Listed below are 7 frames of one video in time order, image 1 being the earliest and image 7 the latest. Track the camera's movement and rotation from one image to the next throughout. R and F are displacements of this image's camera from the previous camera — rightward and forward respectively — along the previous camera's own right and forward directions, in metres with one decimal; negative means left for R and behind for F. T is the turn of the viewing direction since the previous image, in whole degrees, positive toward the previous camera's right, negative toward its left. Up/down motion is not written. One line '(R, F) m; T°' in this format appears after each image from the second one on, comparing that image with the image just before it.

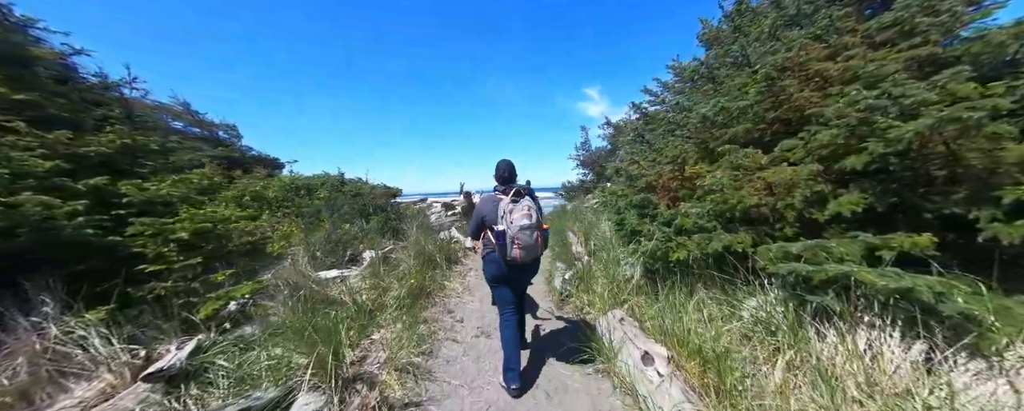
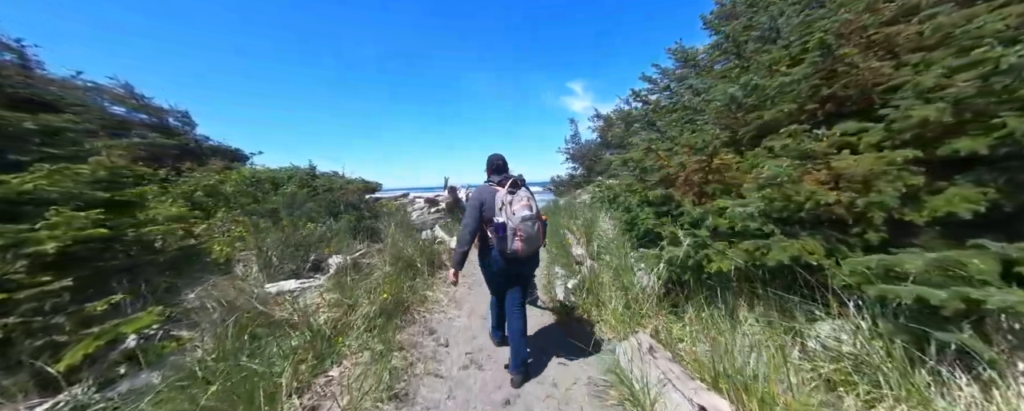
(-0.1, +0.7) m; +3°
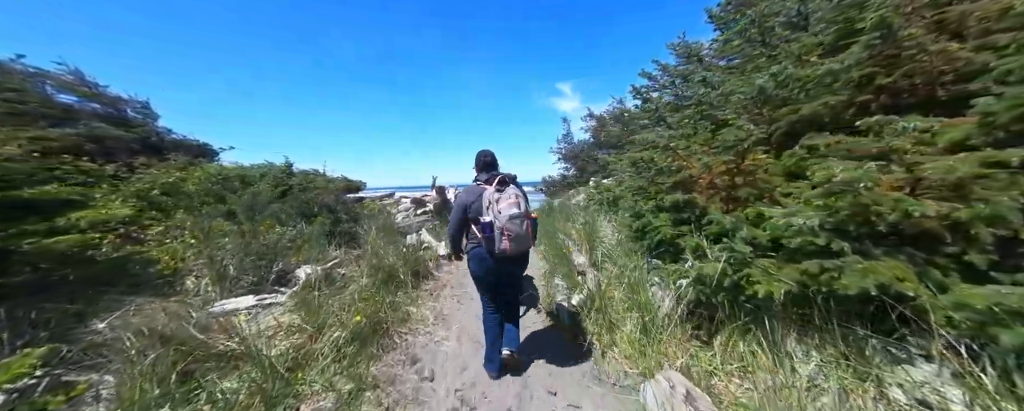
(-0.1, +0.5) m; +2°
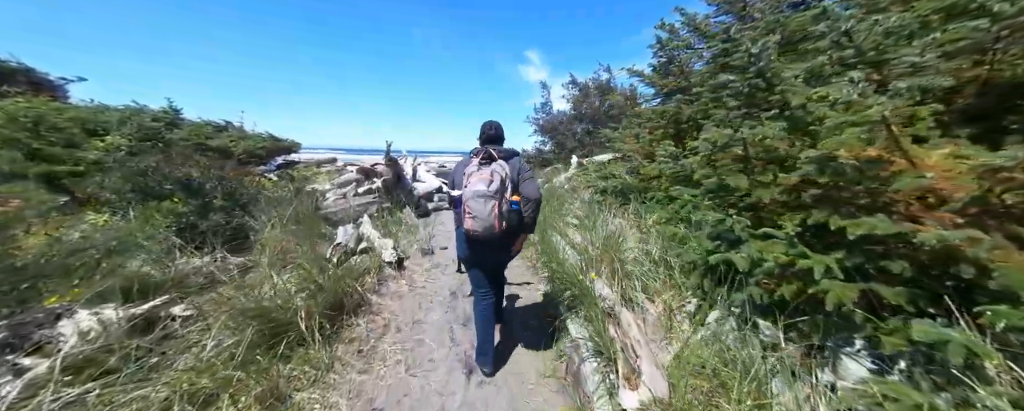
(-0.3, +1.9) m; +7°
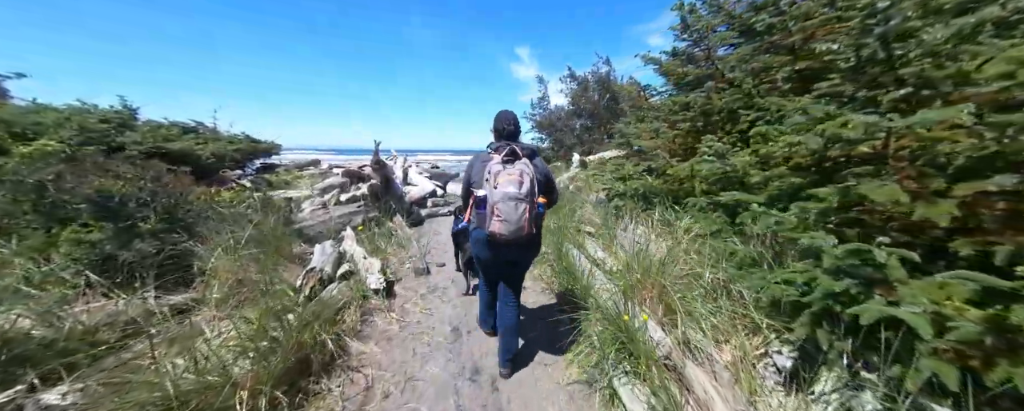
(-0.2, +0.8) m; +1°
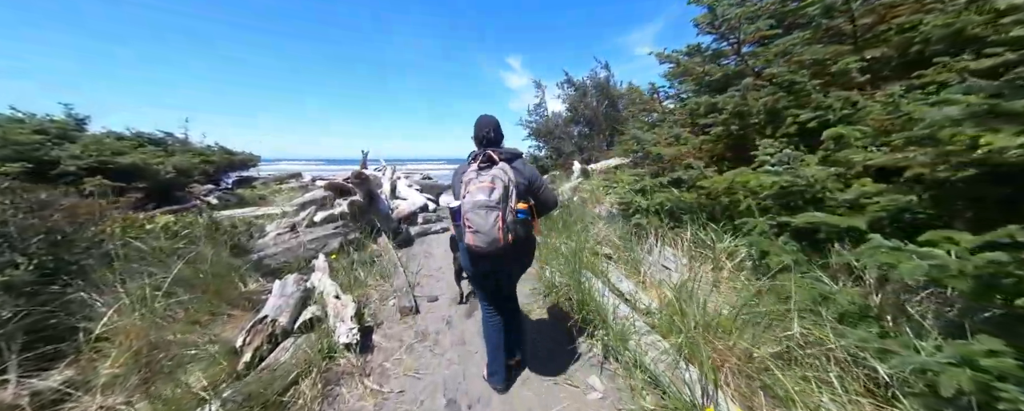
(-0.1, +0.8) m; +1°
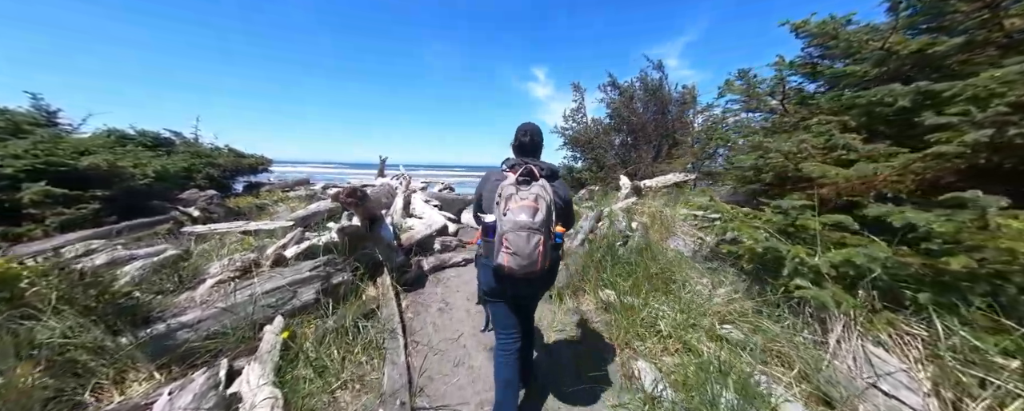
(-0.5, +1.7) m; -4°
